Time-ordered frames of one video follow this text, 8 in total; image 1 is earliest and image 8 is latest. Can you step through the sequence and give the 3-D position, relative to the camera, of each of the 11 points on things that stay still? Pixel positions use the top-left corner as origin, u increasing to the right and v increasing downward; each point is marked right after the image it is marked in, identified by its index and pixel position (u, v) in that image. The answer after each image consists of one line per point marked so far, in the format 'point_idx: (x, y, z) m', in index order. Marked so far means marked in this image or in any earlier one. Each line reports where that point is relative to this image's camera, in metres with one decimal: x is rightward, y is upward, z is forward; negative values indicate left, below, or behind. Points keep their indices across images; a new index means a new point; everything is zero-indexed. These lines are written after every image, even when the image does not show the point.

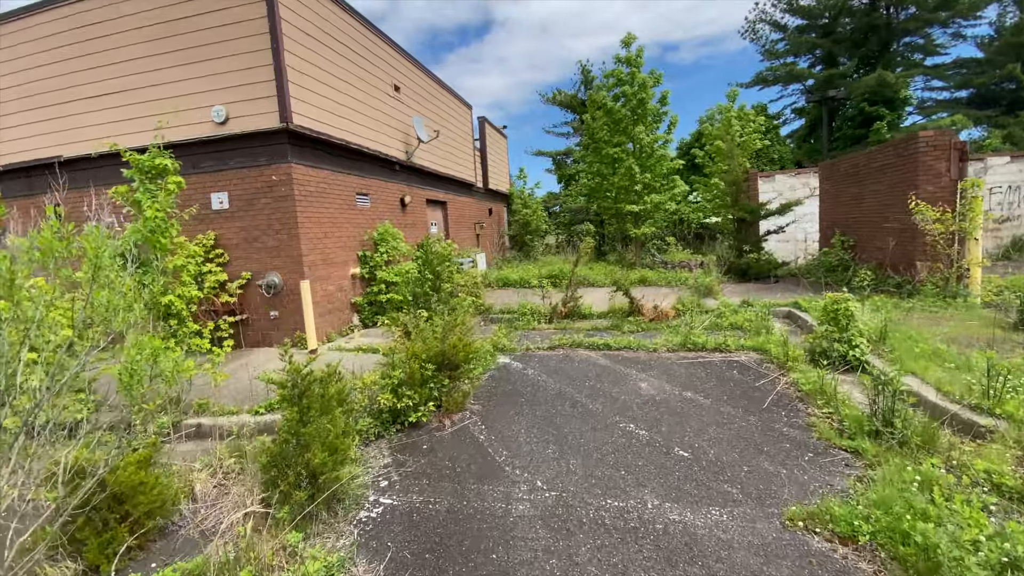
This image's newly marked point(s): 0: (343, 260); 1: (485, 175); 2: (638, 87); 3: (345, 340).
0: (-2.3, +0.4, +6.3) m
1: (-0.8, +3.2, +13.4) m
2: (+3.1, +5.0, +11.5) m
3: (-2.1, -0.7, +5.9) m
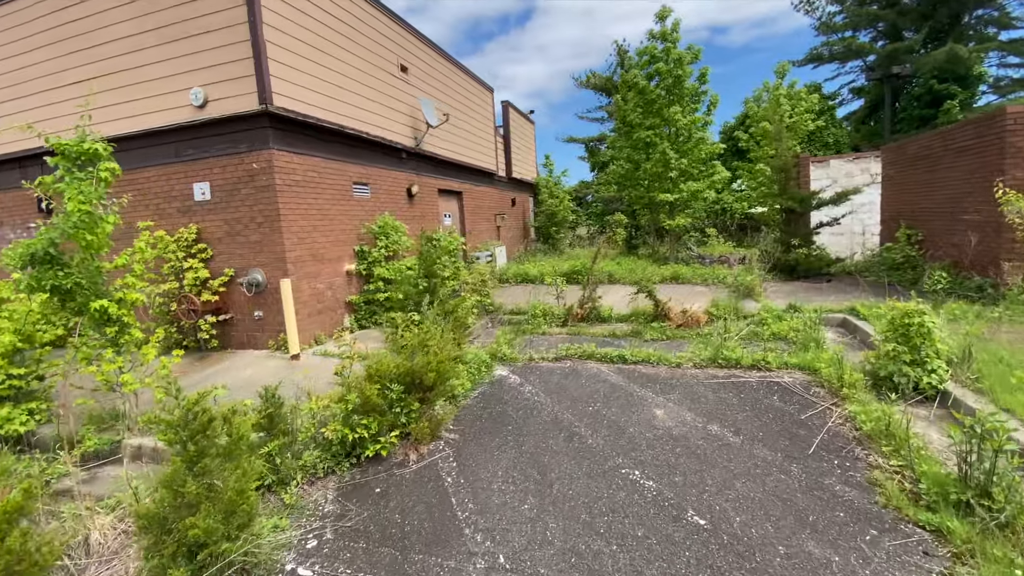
0: (-2.2, +0.4, +5.8) m
1: (-0.1, +3.4, +12.7) m
2: (+3.6, +5.0, +10.5) m
3: (-2.1, -0.7, +5.5) m
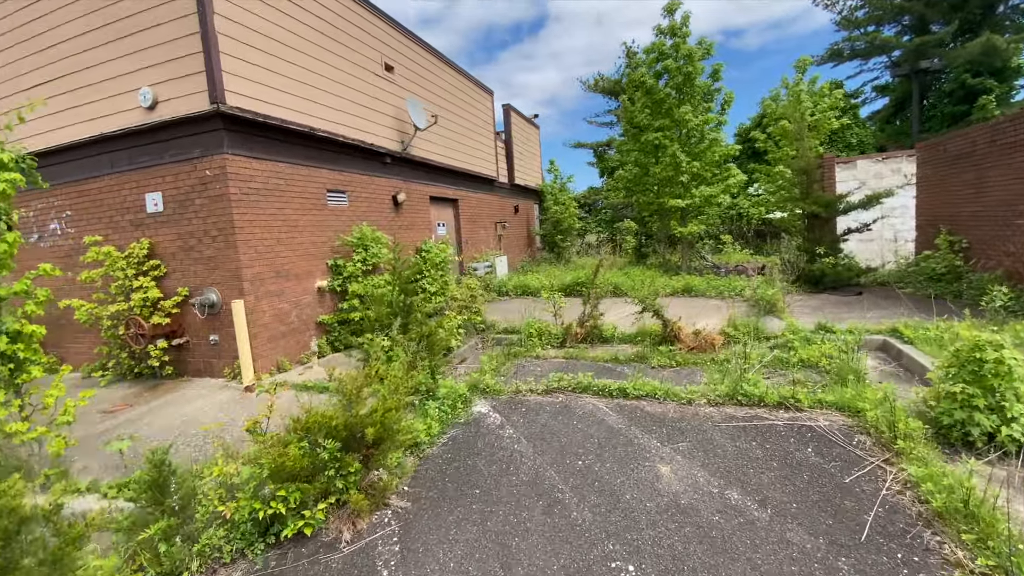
0: (-2.3, +0.2, +5.2) m
1: (-0.1, +3.1, +12.1) m
2: (+3.6, +4.8, +9.8) m
3: (-2.2, -0.9, +4.9) m
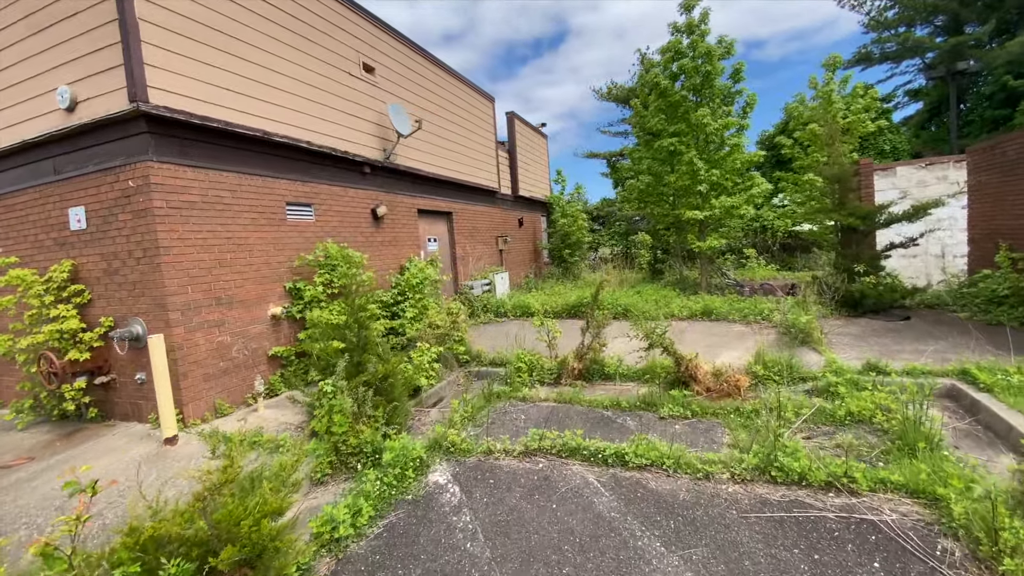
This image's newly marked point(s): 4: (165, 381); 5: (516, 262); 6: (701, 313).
0: (-2.5, -0.1, +4.5) m
1: (0.0, +2.6, +11.3) m
2: (+3.6, +4.4, +9.0) m
3: (-2.4, -1.1, +4.1) m
4: (-2.7, -0.7, +3.6) m
5: (+0.1, +0.6, +11.0) m
6: (+3.0, -0.4, +7.4) m
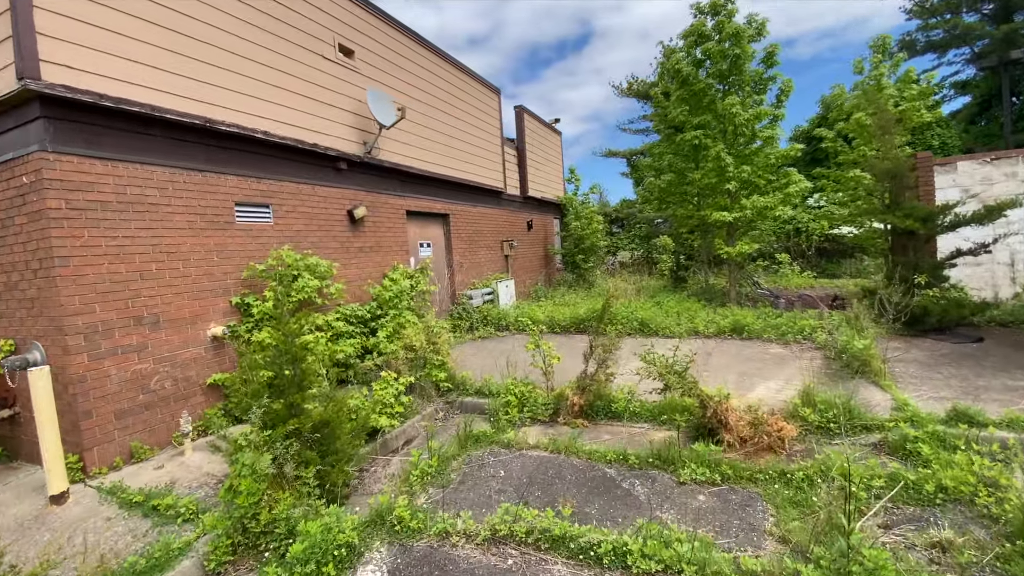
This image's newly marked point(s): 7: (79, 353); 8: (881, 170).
0: (-2.6, -0.2, +3.8) m
1: (+0.2, +2.5, +10.5) m
2: (+3.7, +4.2, +8.0) m
3: (-2.6, -1.3, +3.4) m
4: (-2.9, -0.9, +2.9) m
5: (+0.3, +0.4, +10.1) m
6: (+3.0, -0.6, +6.4) m
7: (-2.9, -0.4, +3.1) m
8: (+5.3, +1.7, +6.7) m
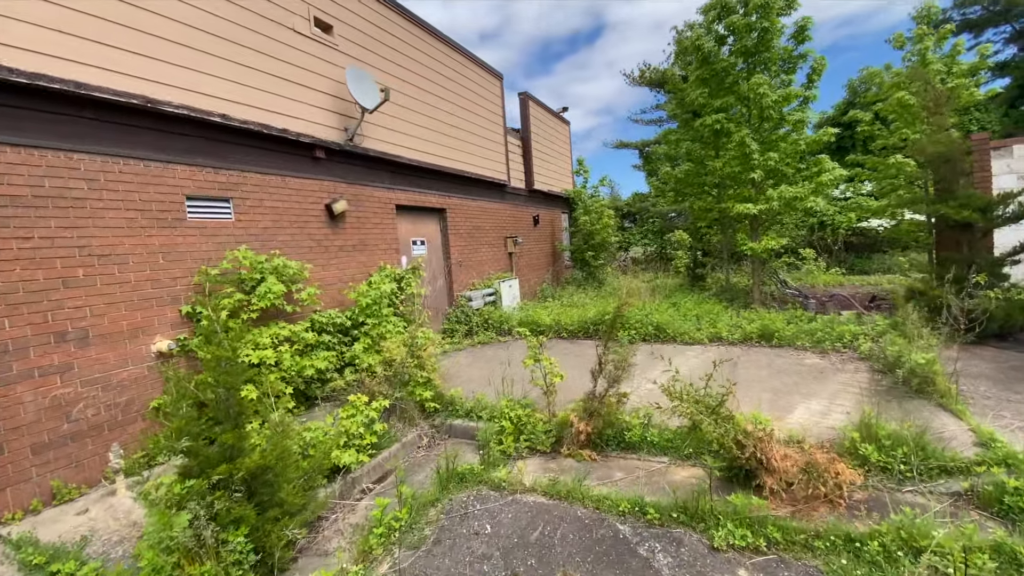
0: (-2.7, -0.3, +3.2) m
1: (+0.3, +2.5, +9.8) m
2: (+3.8, +4.2, +7.2) m
3: (-2.6, -1.3, +2.8) m
4: (-3.0, -0.9, +2.4) m
5: (+0.4, +0.4, +9.5) m
6: (+3.0, -0.6, +5.7) m
7: (-3.0, -0.5, +2.6) m
8: (+5.4, +1.7, +5.9) m
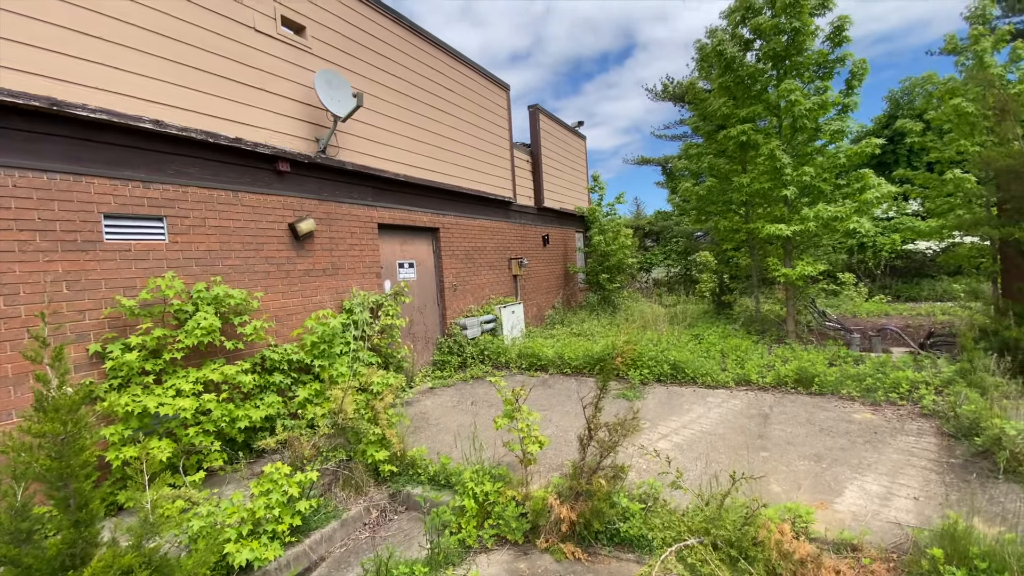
0: (-2.9, -0.5, +2.7) m
1: (+0.5, +2.0, +9.2) m
2: (+3.8, +3.8, +6.5) m
3: (-2.9, -1.5, +2.3) m
4: (-3.2, -1.1, +1.8) m
5: (+0.5, 0.0, +8.8) m
6: (+2.9, -1.0, +4.8) m
7: (-3.2, -0.7, +2.0) m
8: (+5.3, +1.3, +5.0) m
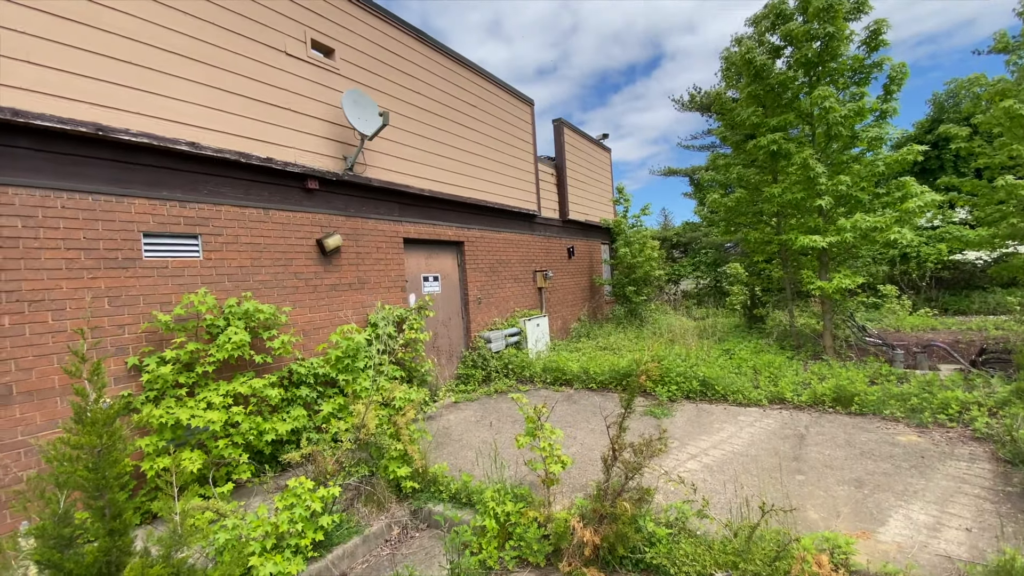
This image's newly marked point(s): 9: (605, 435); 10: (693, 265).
0: (-2.8, -0.6, +2.8) m
1: (+1.0, +1.7, +9.2) m
2: (+4.2, +3.6, +6.3) m
3: (-2.8, -1.6, +2.4) m
4: (-3.1, -1.2, +2.0) m
5: (+1.0, -0.3, +8.7) m
6: (+3.2, -1.1, +4.6) m
7: (-3.1, -0.8, +2.2) m
8: (+5.6, +1.2, +4.7) m
9: (+0.8, -1.3, +4.0) m
10: (+4.8, +0.6, +12.4) m
